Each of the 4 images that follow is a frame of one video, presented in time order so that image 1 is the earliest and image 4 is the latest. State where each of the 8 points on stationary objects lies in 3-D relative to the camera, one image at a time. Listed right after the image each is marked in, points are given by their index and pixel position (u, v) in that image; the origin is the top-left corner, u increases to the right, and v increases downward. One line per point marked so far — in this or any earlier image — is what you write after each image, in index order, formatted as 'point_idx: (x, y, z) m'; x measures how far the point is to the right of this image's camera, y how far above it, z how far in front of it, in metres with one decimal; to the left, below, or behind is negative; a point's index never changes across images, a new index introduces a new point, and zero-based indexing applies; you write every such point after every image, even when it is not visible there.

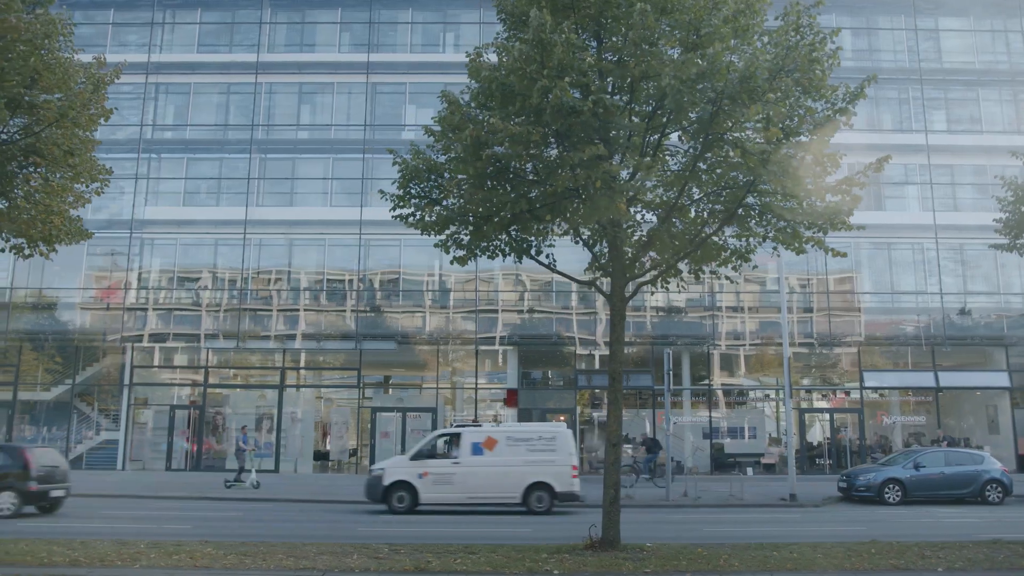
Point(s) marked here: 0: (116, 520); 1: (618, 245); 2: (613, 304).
0: (-7.3, -4.3, +16.3) m
1: (+1.4, +0.6, +11.7) m
2: (+1.3, -0.2, +11.7) m
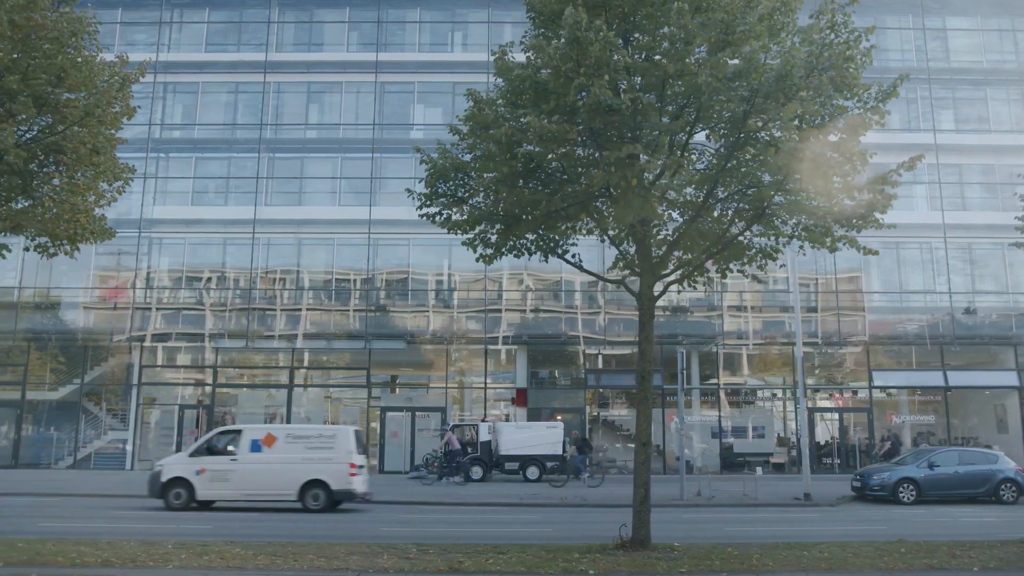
0: (-7.0, -4.3, +16.3) m
1: (+1.8, +0.6, +11.6) m
2: (+1.7, -0.2, +11.7) m
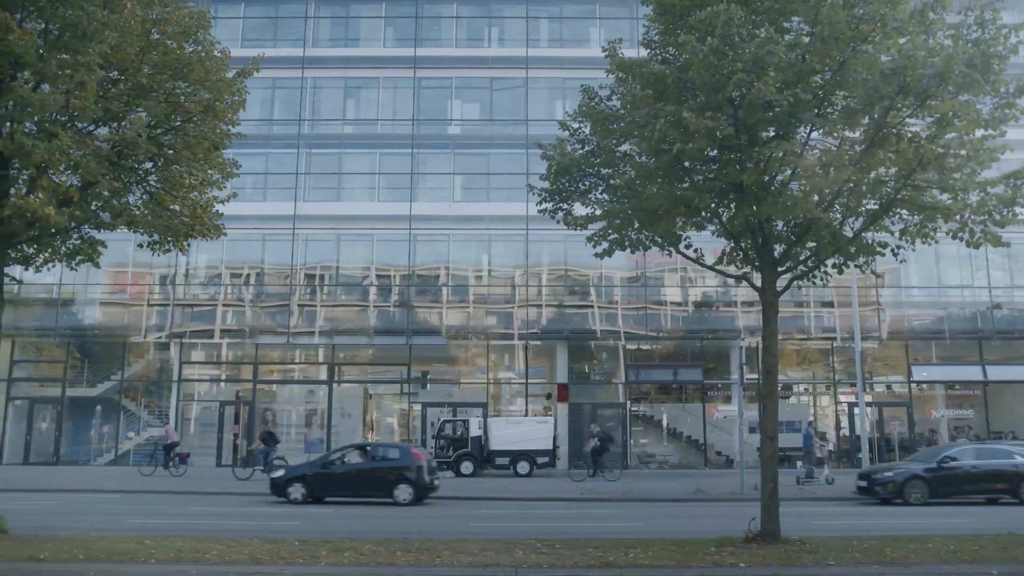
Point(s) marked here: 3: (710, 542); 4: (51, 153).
0: (-5.4, -4.2, +16.3) m
1: (+3.4, +0.6, +11.7) m
2: (+3.3, -0.1, +11.7) m
3: (+2.5, -3.2, +11.1) m
4: (-5.2, +1.5, +10.1) m
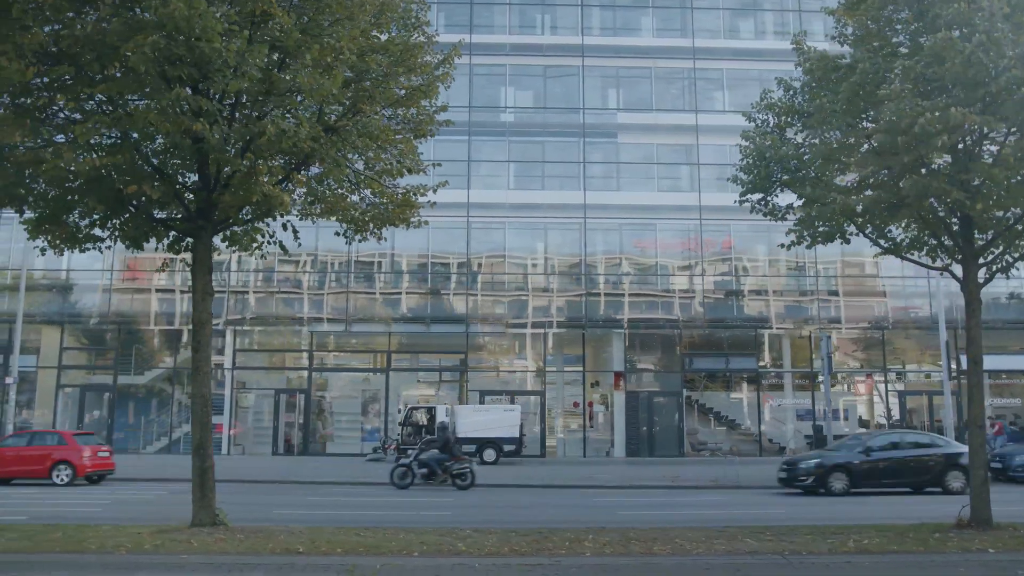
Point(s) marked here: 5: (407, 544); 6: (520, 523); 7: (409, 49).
0: (-2.8, -4.0, +16.2) m
1: (+6.1, +0.7, +11.9) m
2: (+6.1, 0.0, +11.9) m
3: (+5.2, -3.1, +11.3) m
4: (-2.4, +1.7, +9.9) m
5: (-1.3, -2.9, +10.2) m
6: (+0.1, -3.7, +14.3) m
7: (-1.4, +3.1, +11.5) m
